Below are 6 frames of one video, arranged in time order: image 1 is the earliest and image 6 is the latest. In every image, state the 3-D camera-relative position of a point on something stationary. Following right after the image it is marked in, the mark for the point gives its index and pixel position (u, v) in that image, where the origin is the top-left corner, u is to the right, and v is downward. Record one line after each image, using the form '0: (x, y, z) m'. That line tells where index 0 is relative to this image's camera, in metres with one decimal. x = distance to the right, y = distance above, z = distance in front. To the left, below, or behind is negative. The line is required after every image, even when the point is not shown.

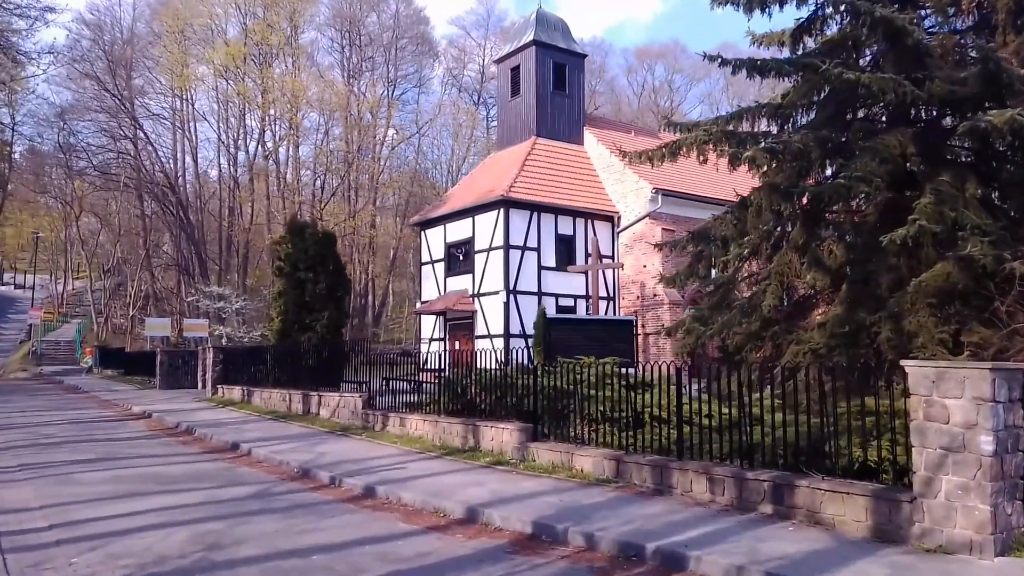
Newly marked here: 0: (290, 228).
0: (-5.4, +1.5, +18.4) m
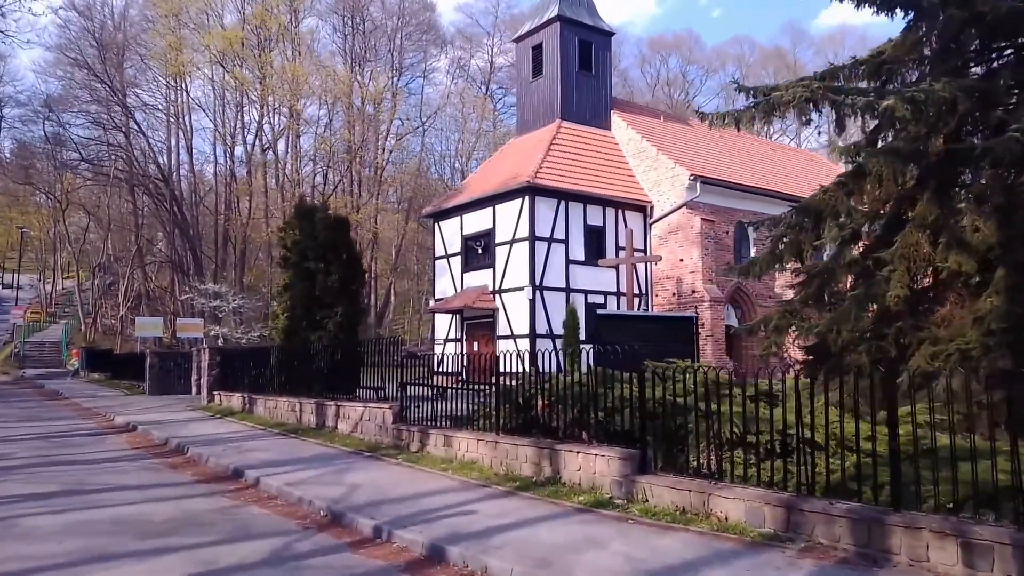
0: (-4.5, +1.6, +16.1) m
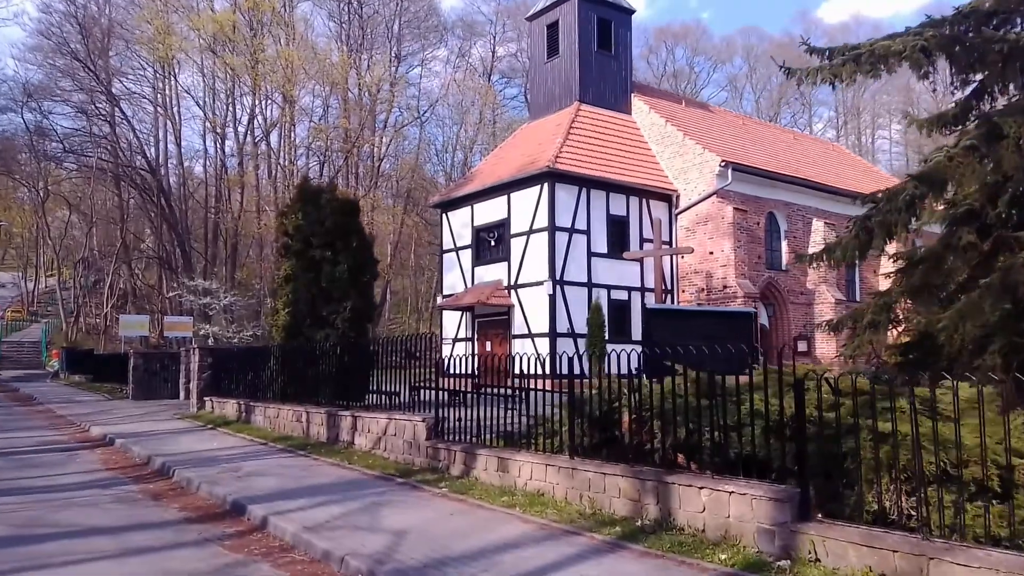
0: (-4.0, +1.8, +14.2) m
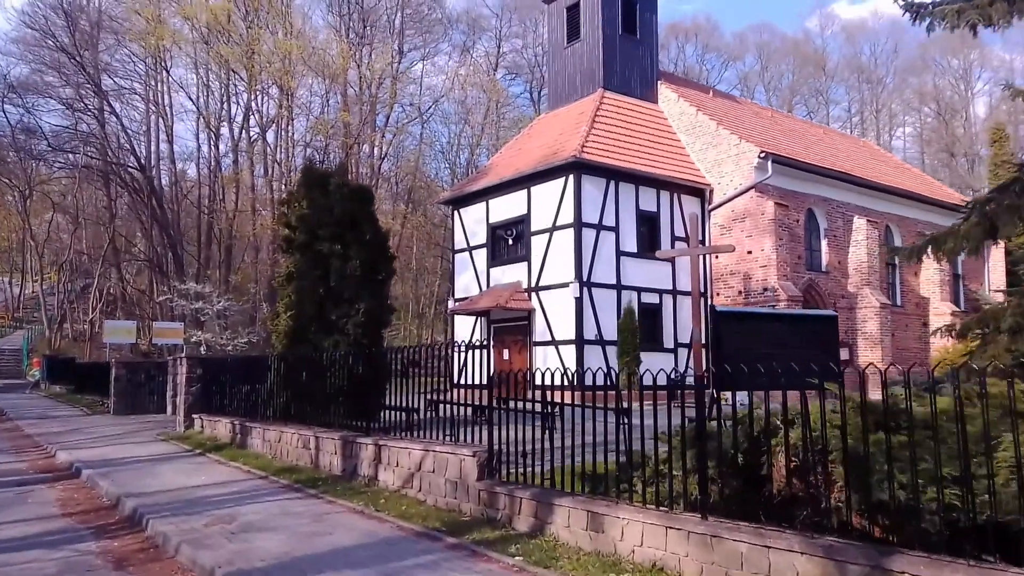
0: (-3.3, +1.8, +12.3) m
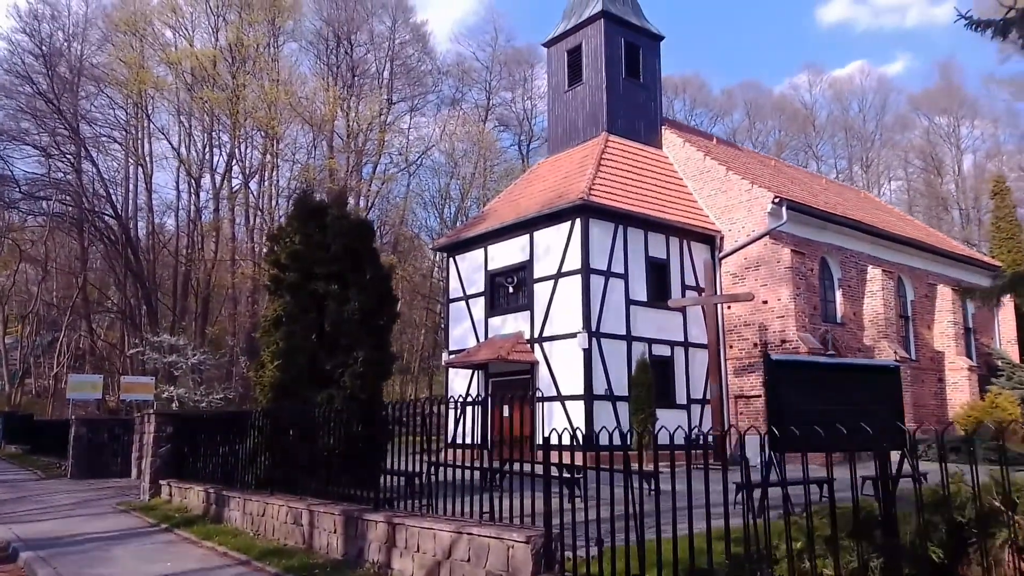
0: (-3.1, +1.1, +10.9) m
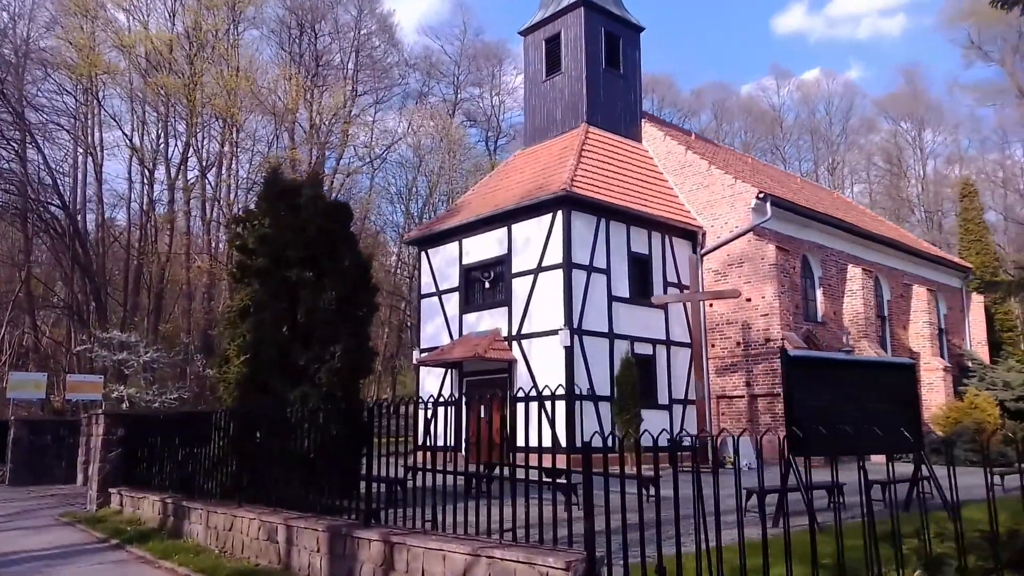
0: (-3.2, +1.3, +9.9) m
